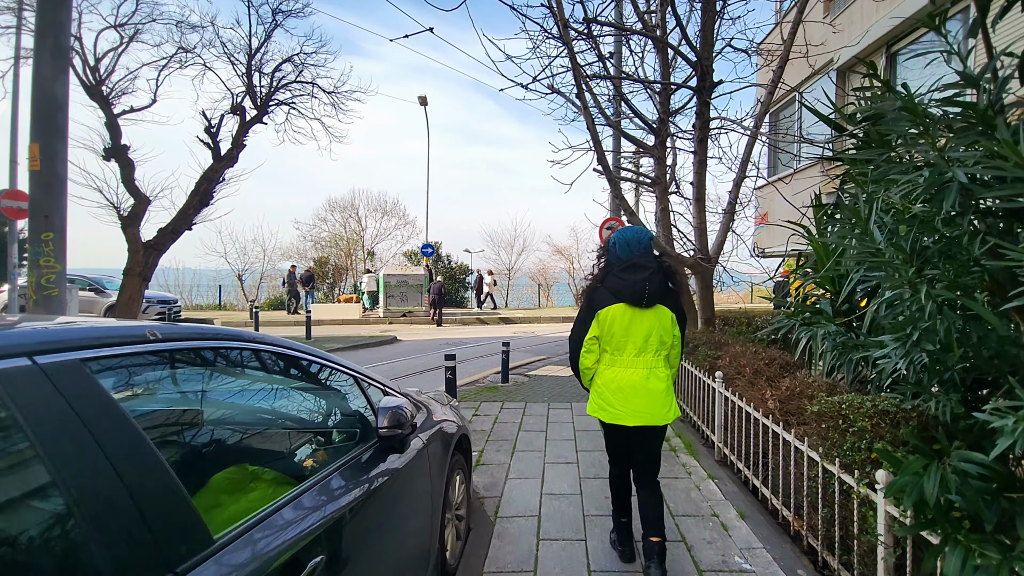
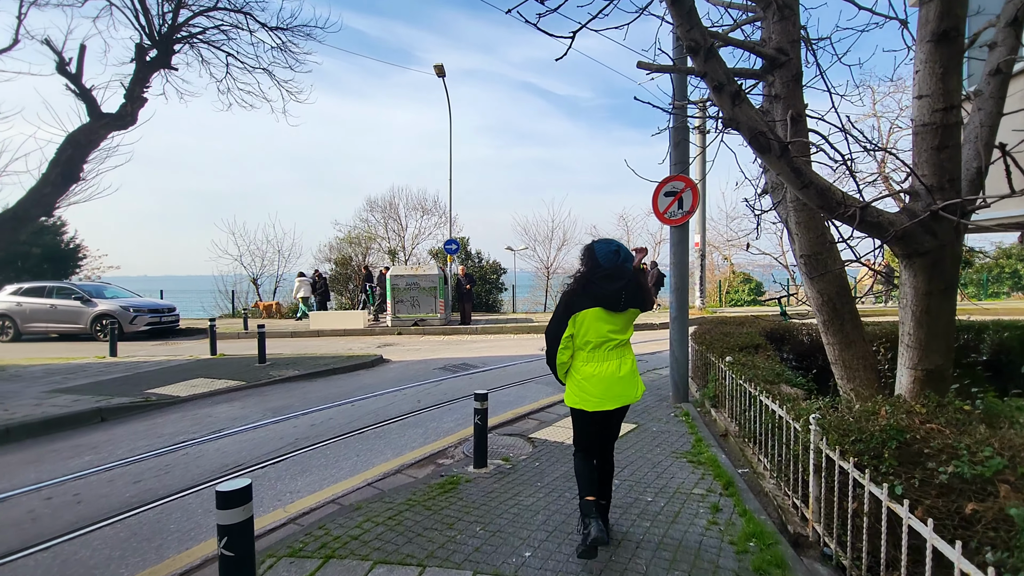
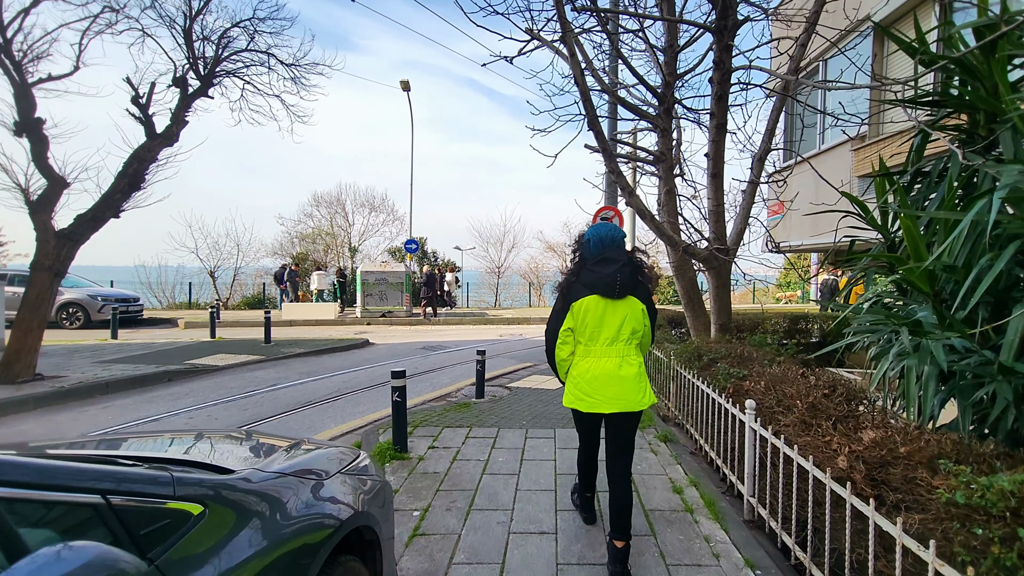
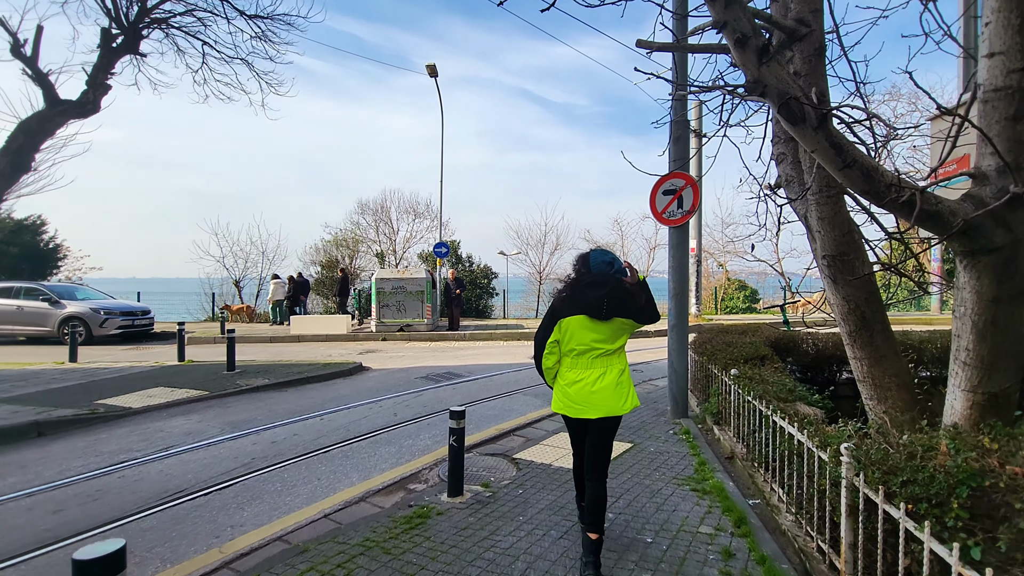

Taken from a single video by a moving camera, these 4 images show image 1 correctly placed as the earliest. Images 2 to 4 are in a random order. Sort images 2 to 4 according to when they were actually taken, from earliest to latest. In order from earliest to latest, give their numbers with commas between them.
3, 2, 4
